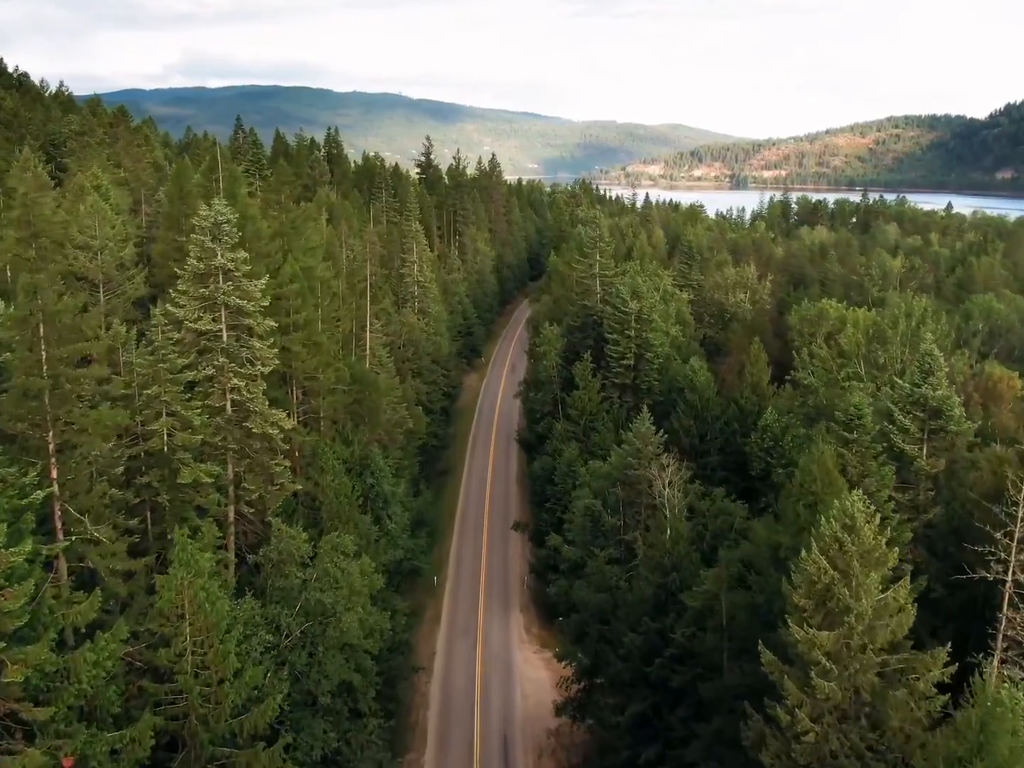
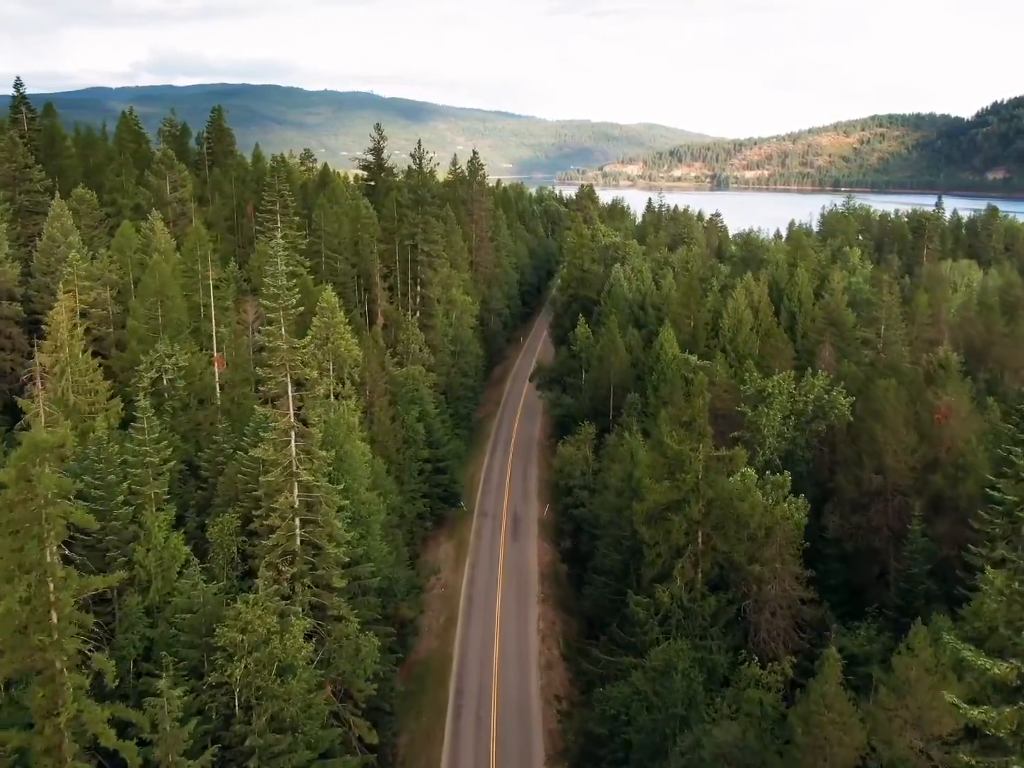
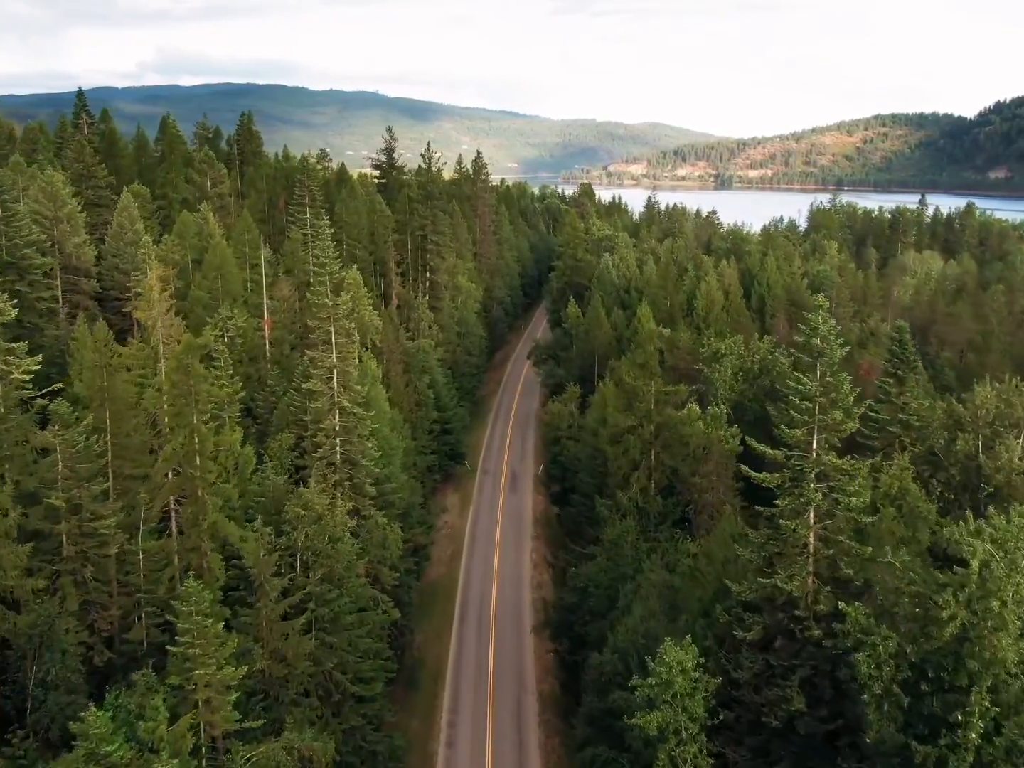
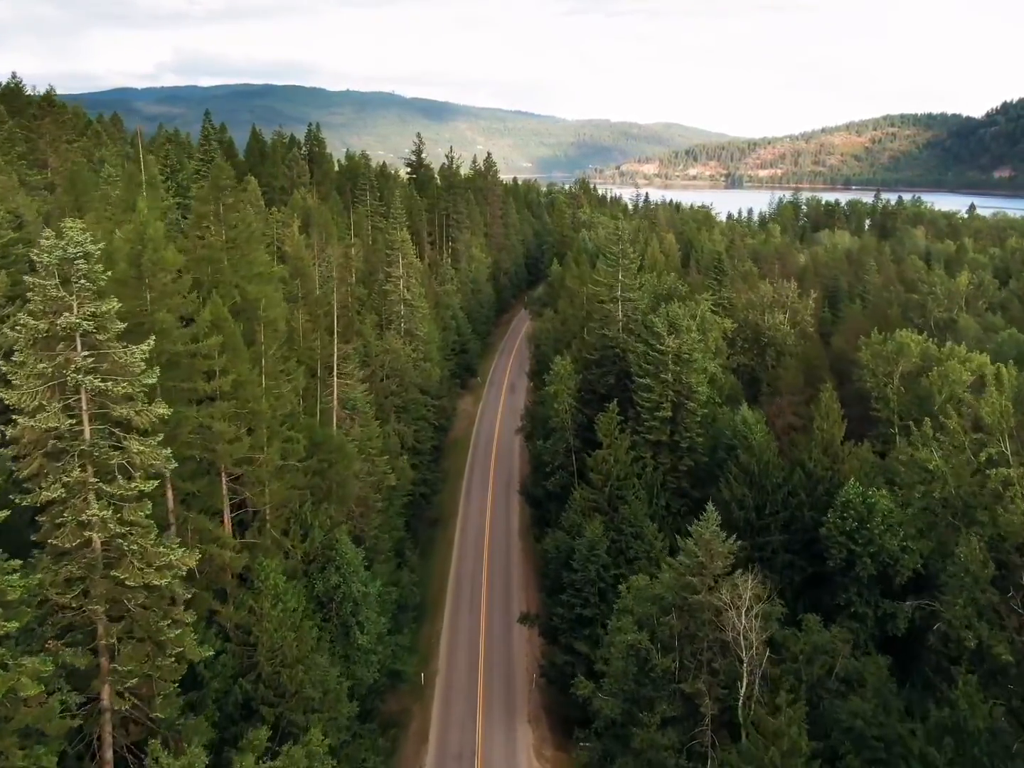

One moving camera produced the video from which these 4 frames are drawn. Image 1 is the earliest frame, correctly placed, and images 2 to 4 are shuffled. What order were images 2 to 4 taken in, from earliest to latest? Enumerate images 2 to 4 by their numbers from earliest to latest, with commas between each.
4, 3, 2
